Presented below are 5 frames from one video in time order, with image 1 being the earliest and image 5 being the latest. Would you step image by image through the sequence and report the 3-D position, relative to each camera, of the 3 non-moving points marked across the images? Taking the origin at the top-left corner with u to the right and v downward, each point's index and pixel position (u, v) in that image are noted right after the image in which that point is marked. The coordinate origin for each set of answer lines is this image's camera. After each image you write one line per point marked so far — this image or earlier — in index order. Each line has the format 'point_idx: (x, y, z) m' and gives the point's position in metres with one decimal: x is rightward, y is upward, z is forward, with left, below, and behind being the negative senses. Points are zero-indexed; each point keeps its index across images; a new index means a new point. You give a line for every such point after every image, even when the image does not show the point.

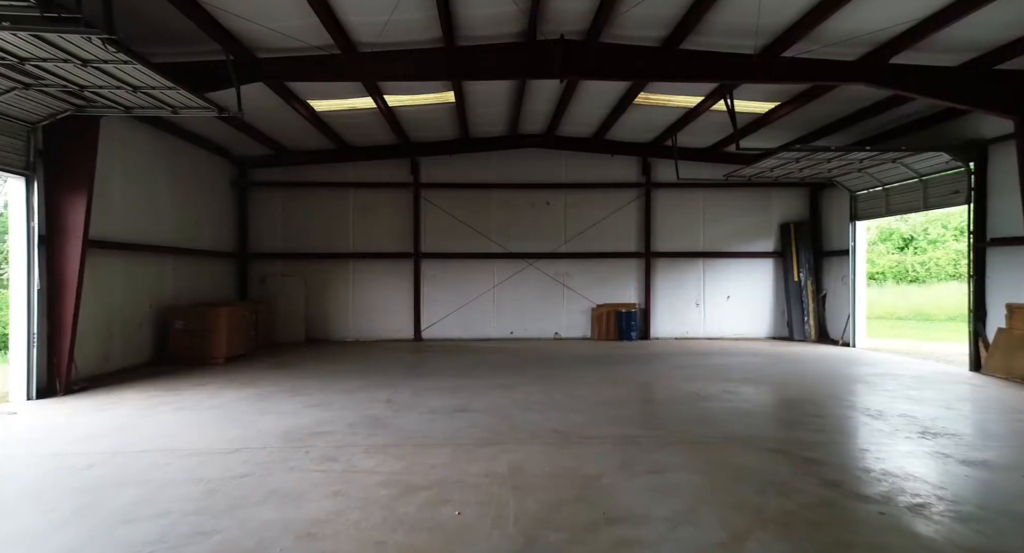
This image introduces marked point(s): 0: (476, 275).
0: (-0.8, 0.0, +9.7) m
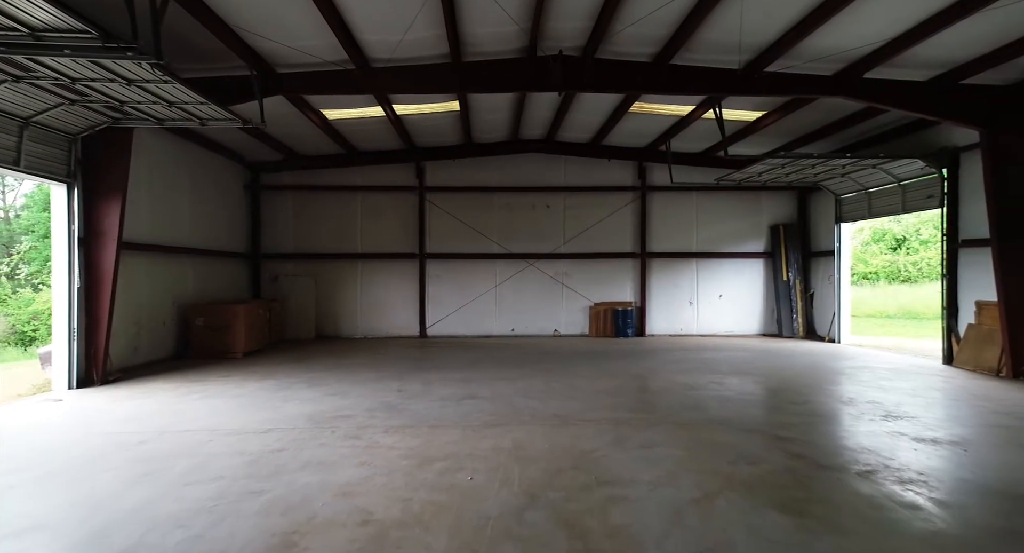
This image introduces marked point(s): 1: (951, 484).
0: (-0.7, 0.0, +10.2) m
1: (+2.9, -1.4, +3.1) m
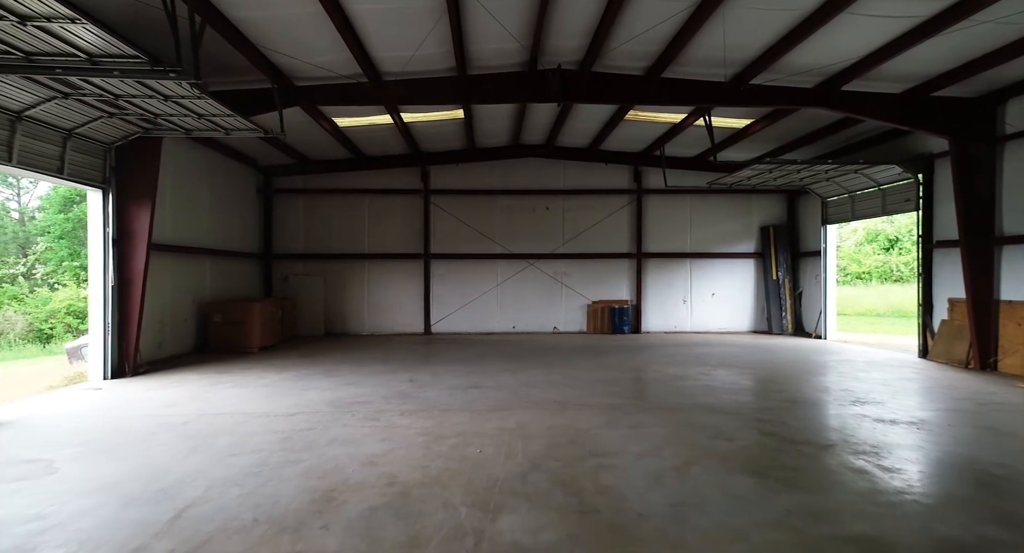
0: (-0.7, +0.1, +10.6) m
1: (+3.0, -1.4, +3.5) m
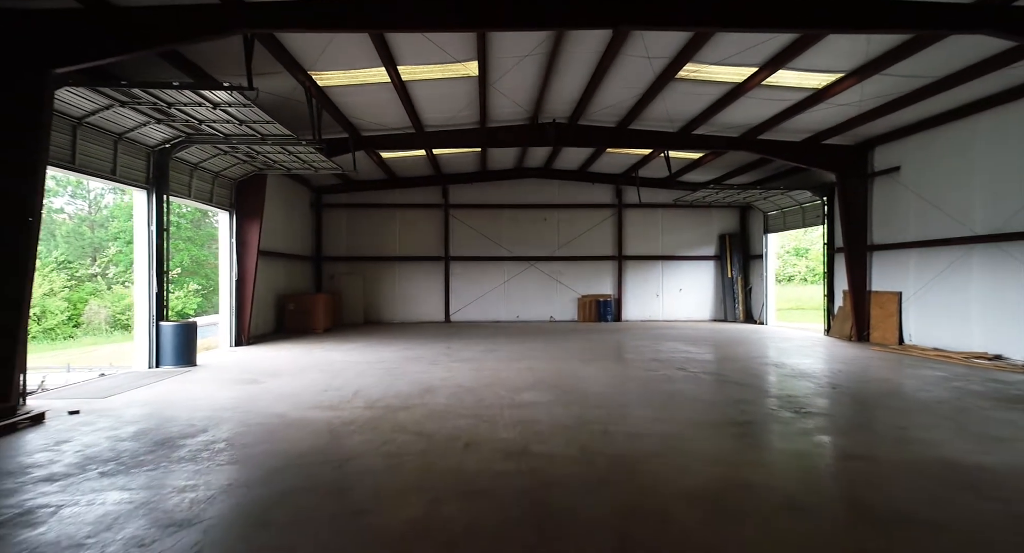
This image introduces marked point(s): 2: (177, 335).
0: (-0.6, +0.1, +12.9) m
1: (+3.1, -1.3, +5.9) m
2: (-4.4, -0.8, +6.1) m
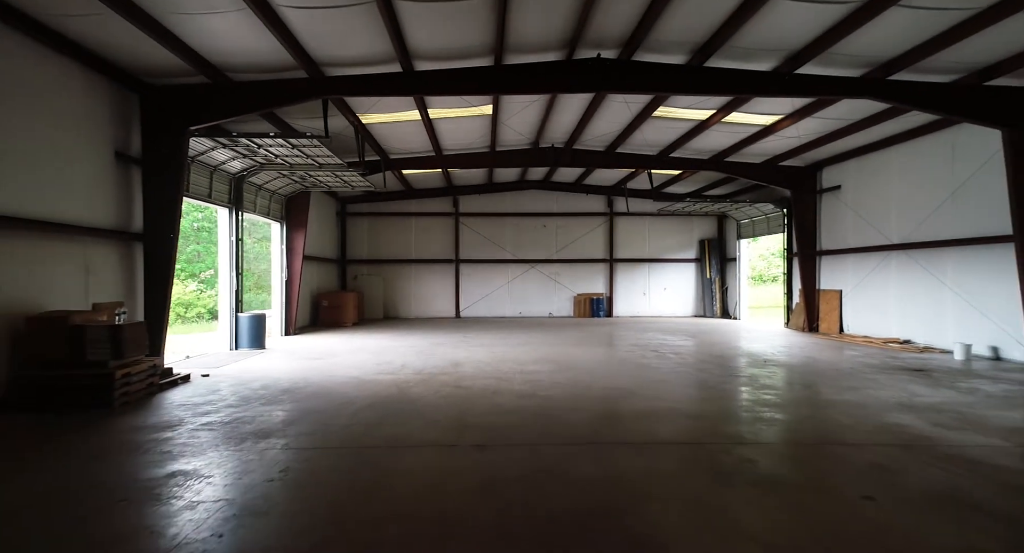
0: (-0.5, +0.1, +14.5) m
1: (+3.2, -1.3, +7.5) m
2: (-4.3, -0.8, +7.7) m
